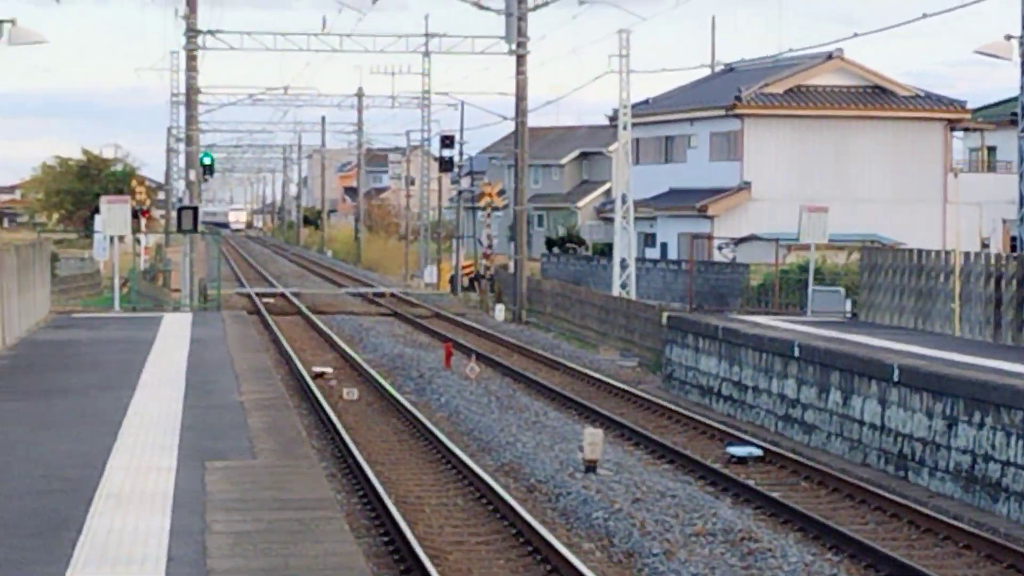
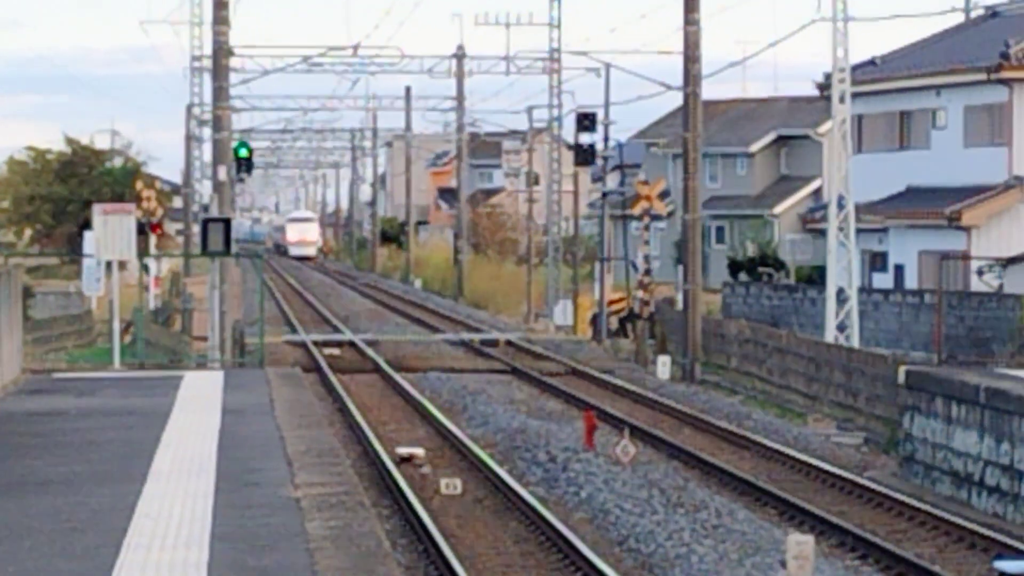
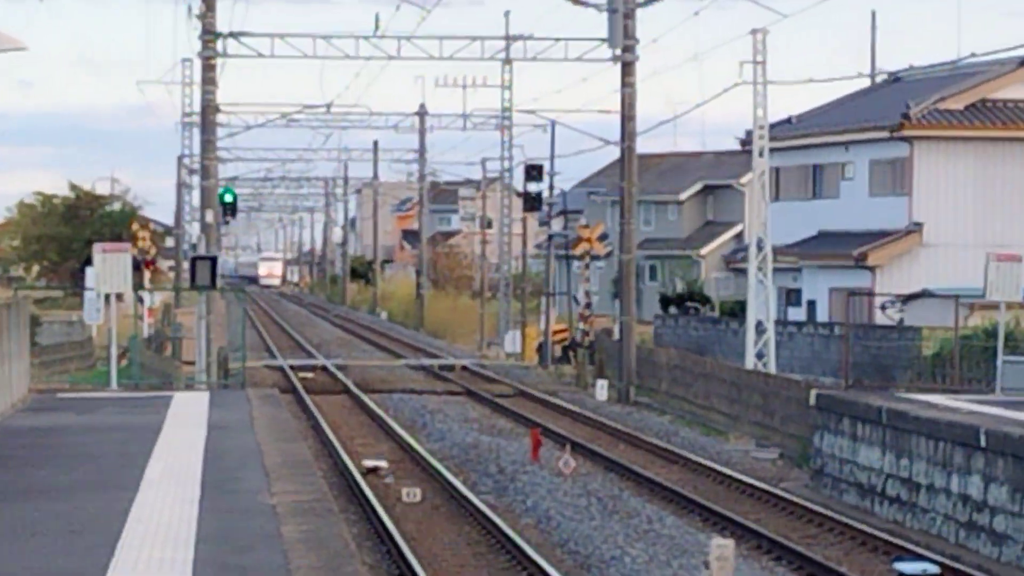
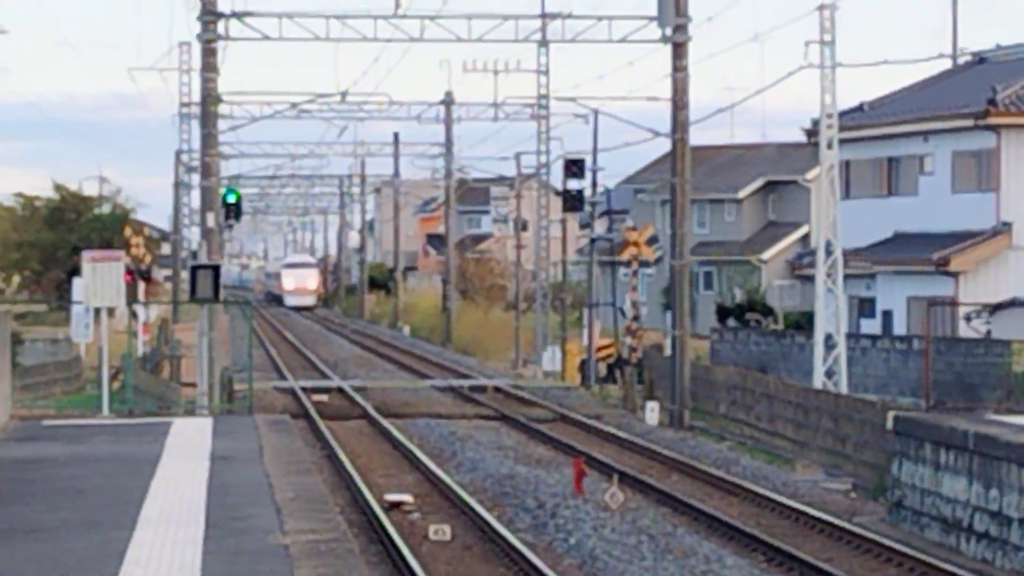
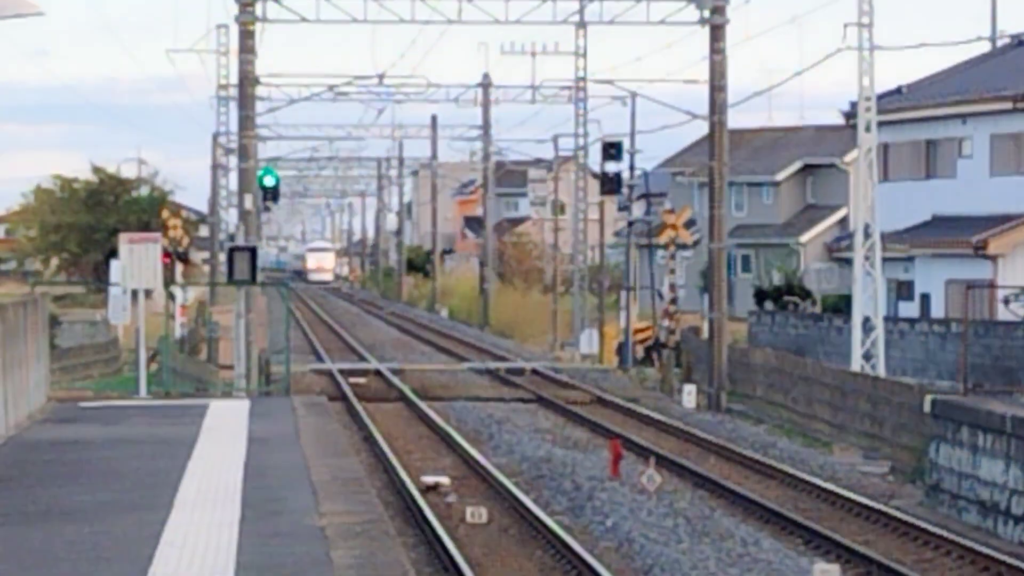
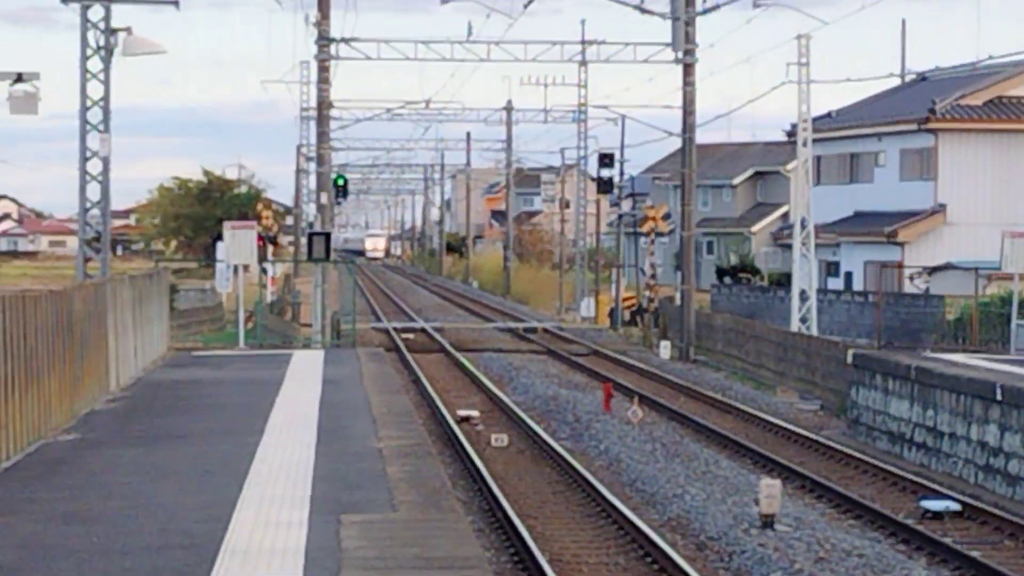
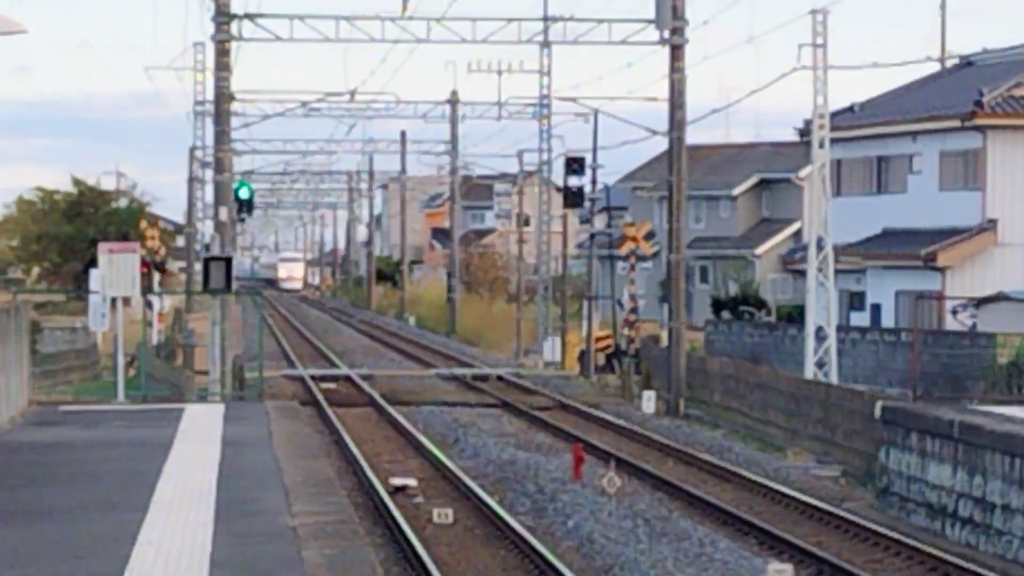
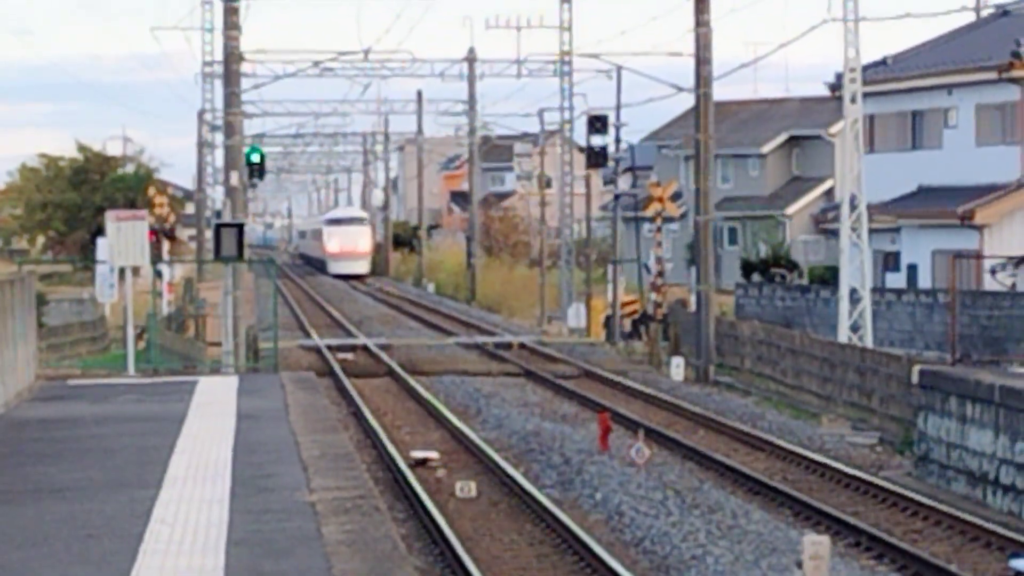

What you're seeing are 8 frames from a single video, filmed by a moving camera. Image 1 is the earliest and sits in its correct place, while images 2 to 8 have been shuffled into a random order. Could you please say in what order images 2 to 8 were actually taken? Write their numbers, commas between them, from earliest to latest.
6, 3, 7, 5, 2, 4, 8
